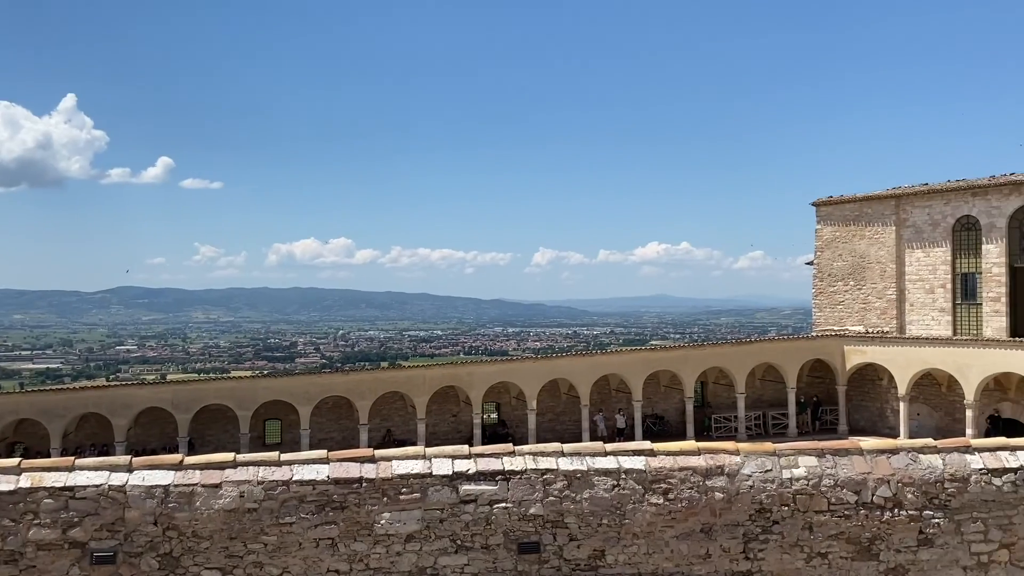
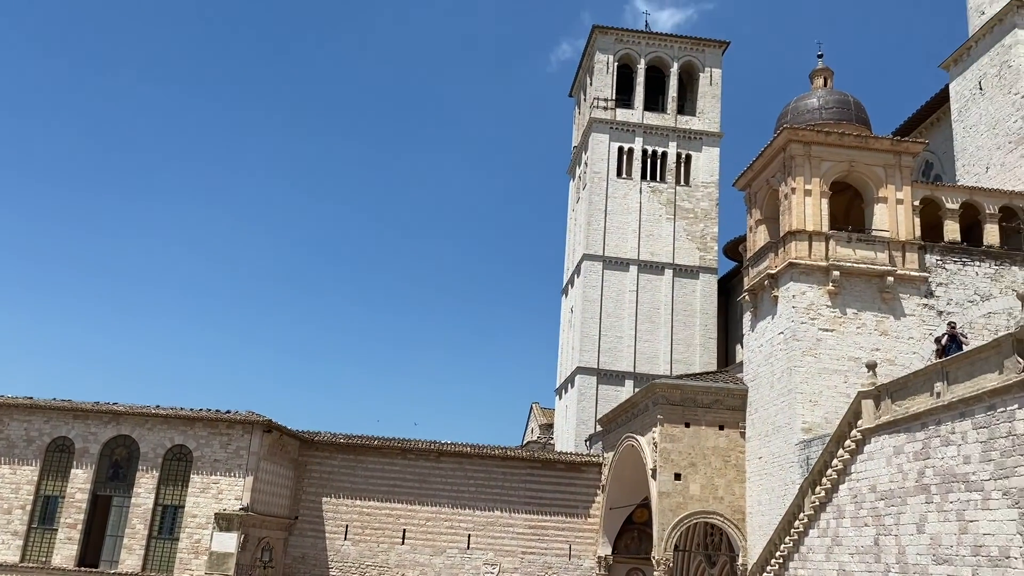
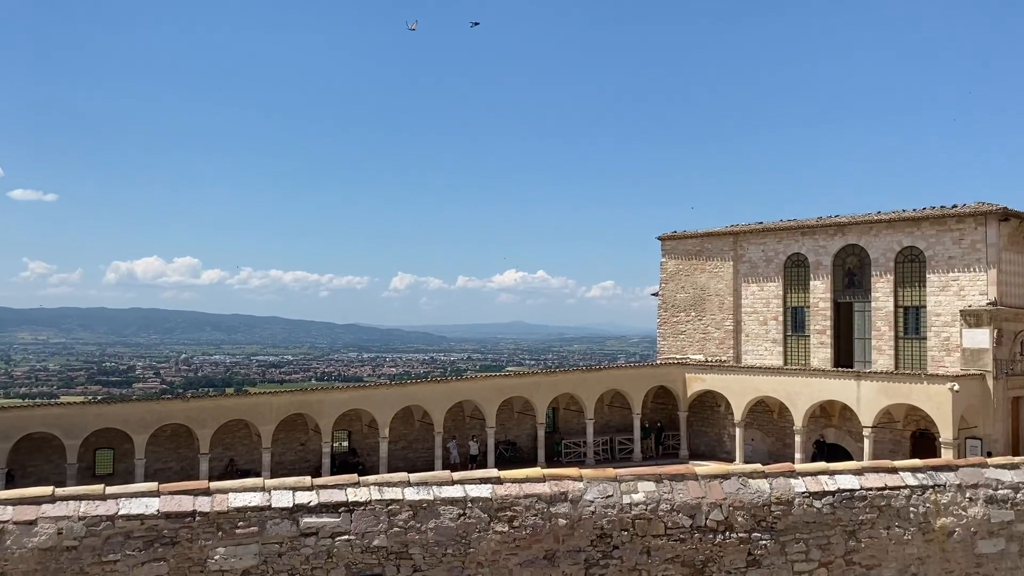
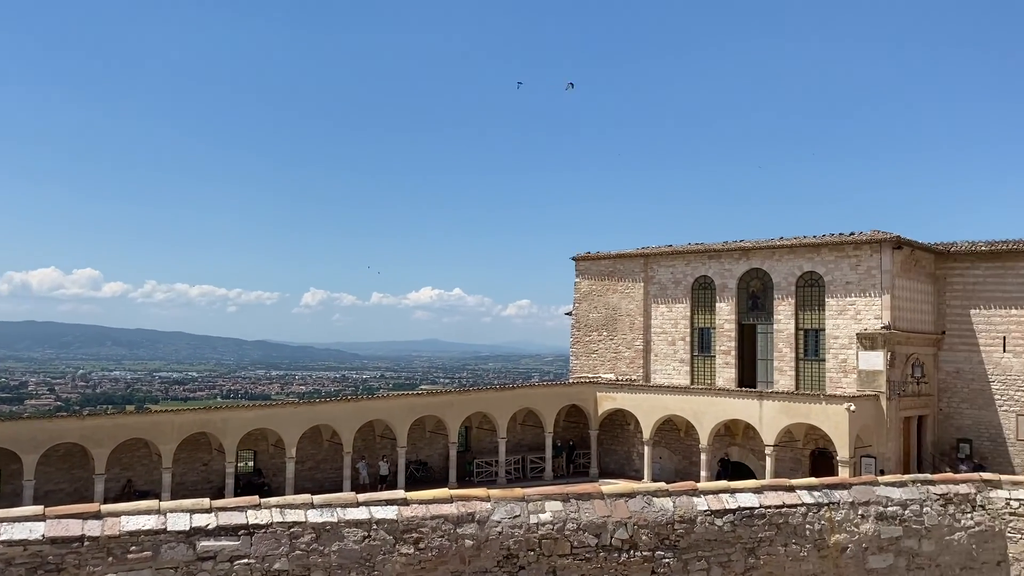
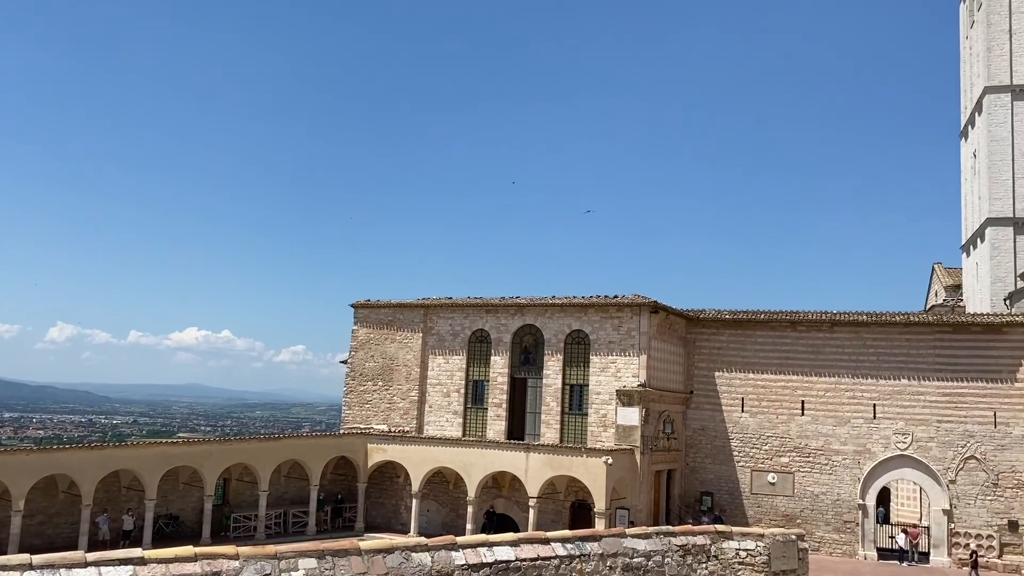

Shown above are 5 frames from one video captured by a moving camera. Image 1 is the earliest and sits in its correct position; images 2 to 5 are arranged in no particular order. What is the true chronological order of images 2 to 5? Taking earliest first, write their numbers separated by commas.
3, 4, 5, 2
